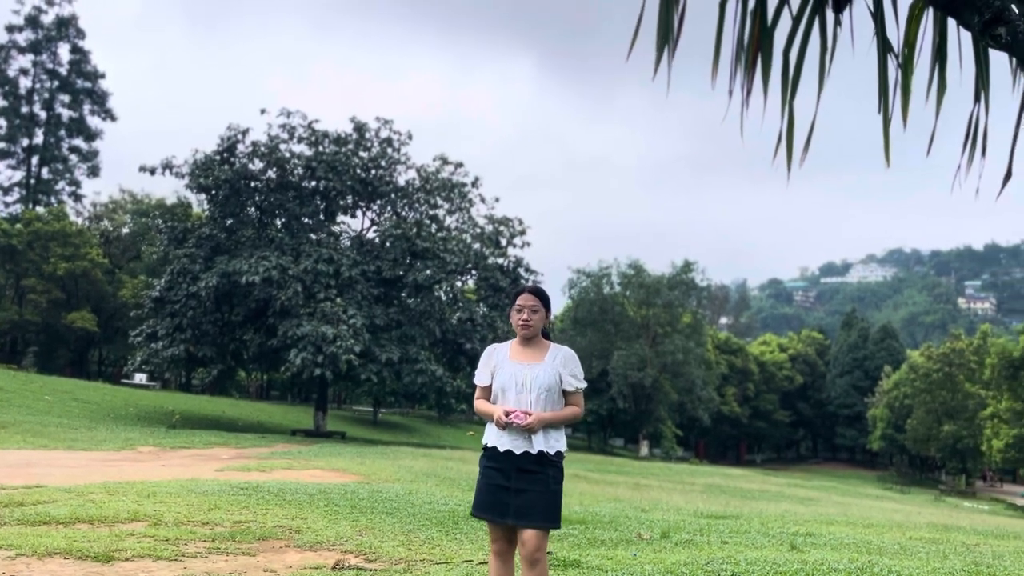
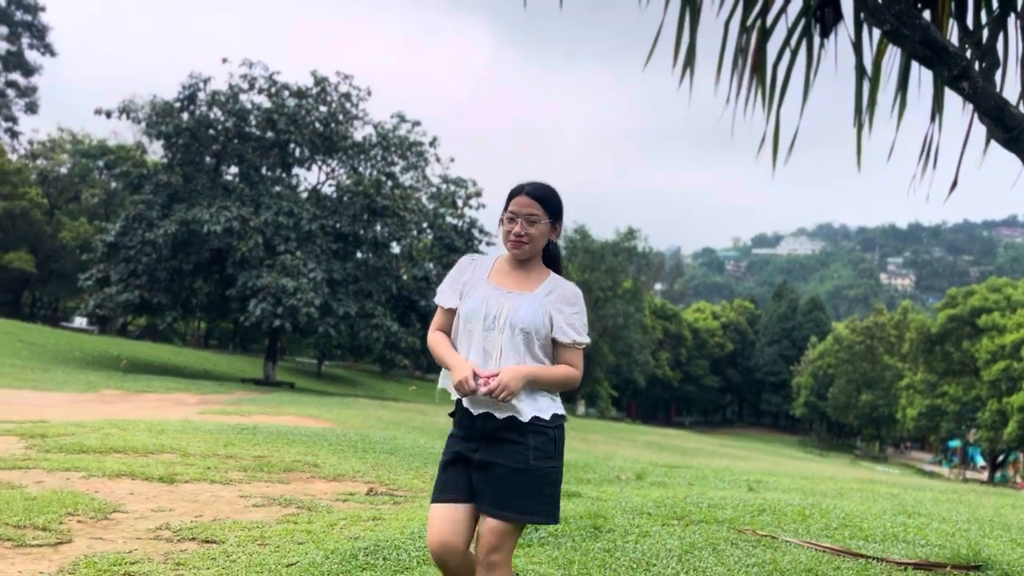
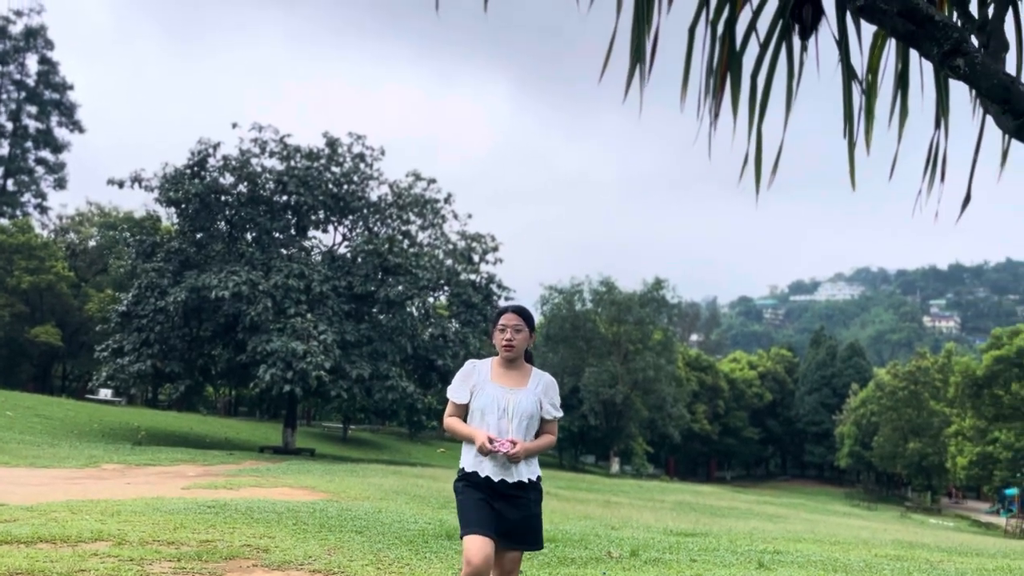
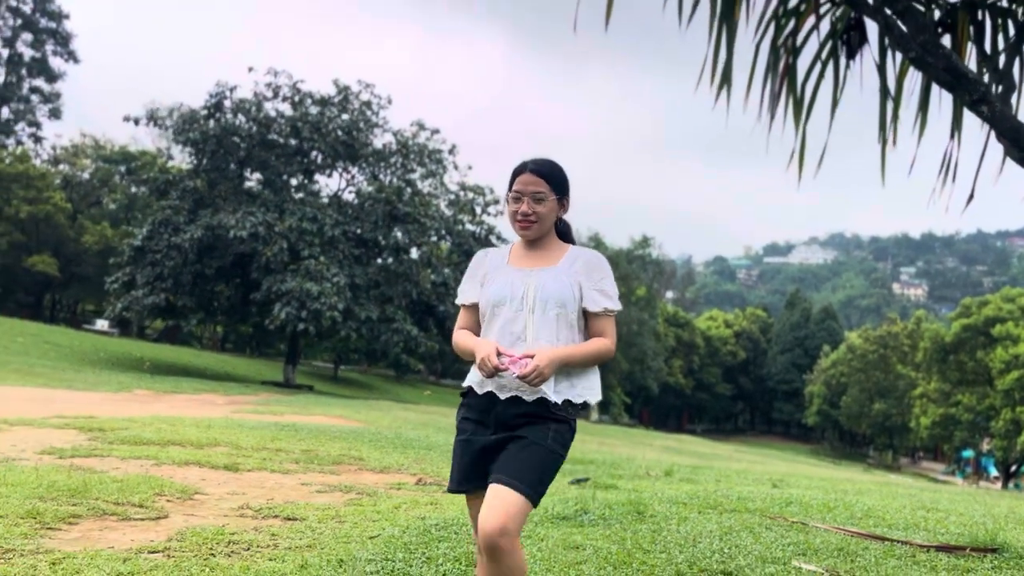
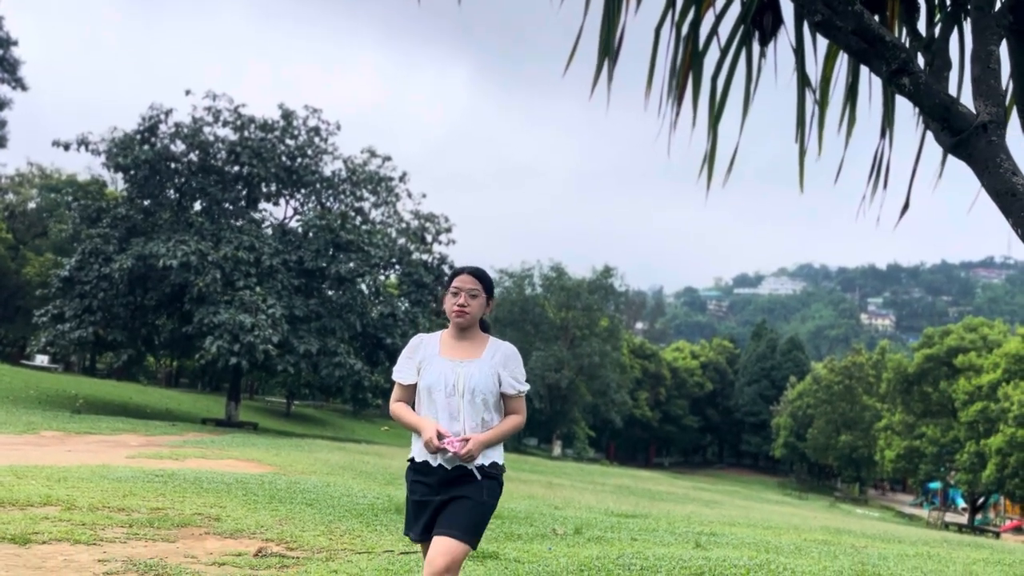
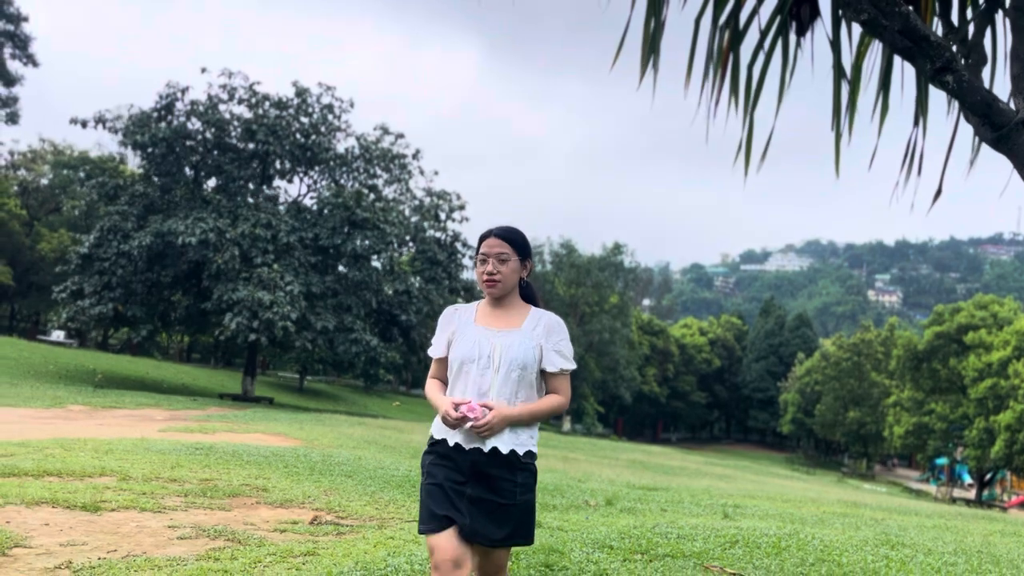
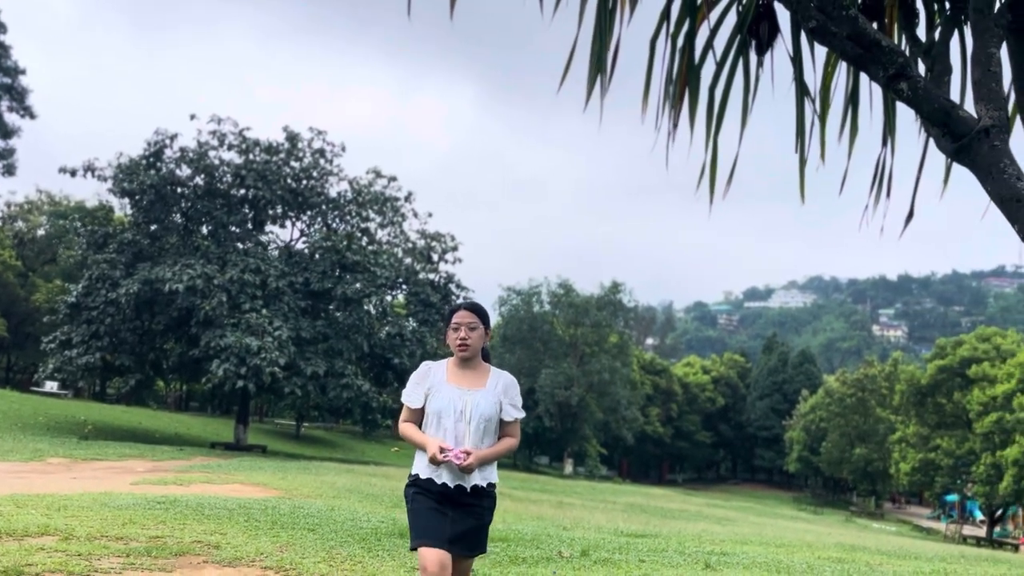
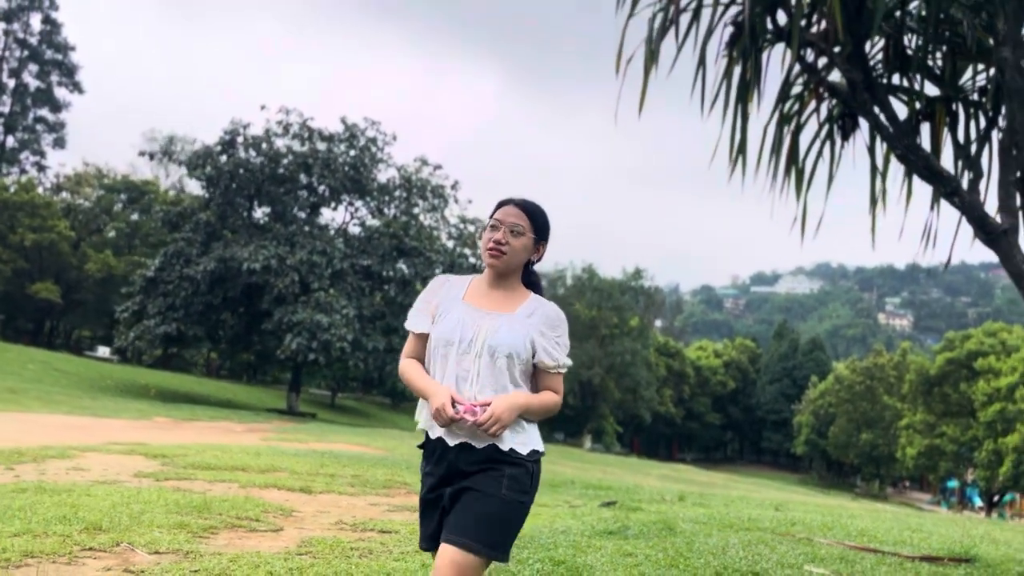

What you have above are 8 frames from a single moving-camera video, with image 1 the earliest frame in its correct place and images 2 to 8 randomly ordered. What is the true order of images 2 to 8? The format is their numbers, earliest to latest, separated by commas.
3, 7, 5, 6, 2, 4, 8
